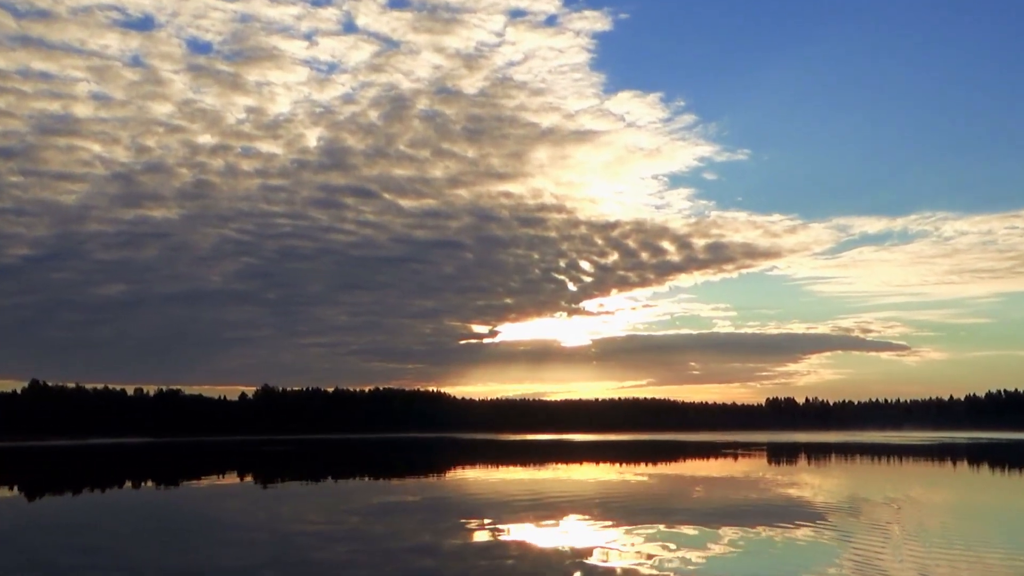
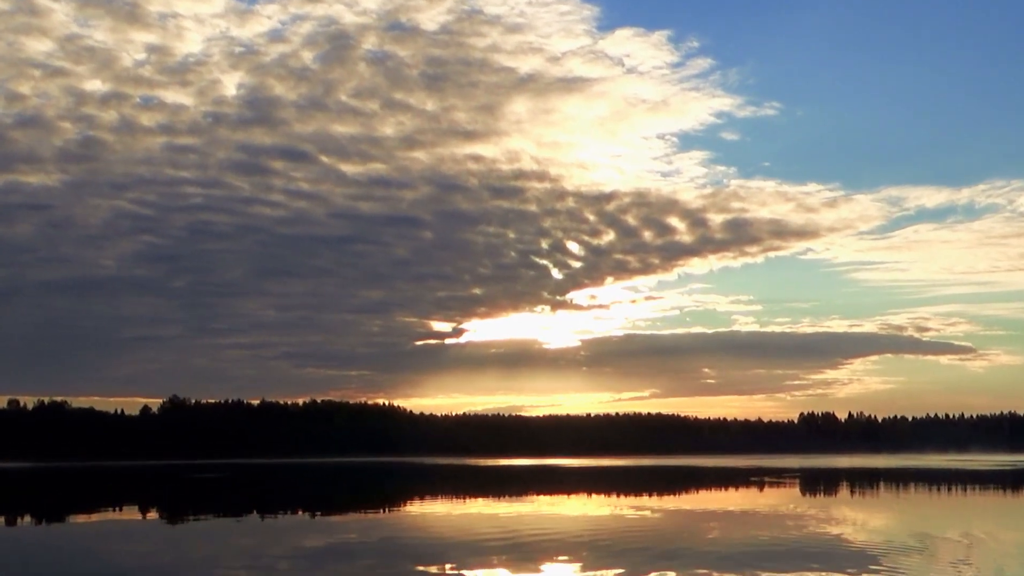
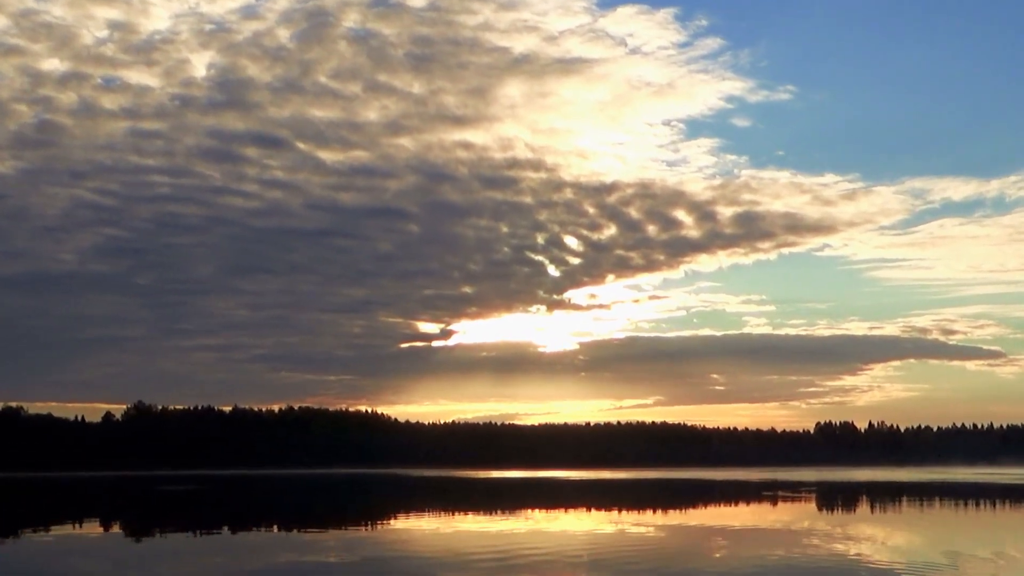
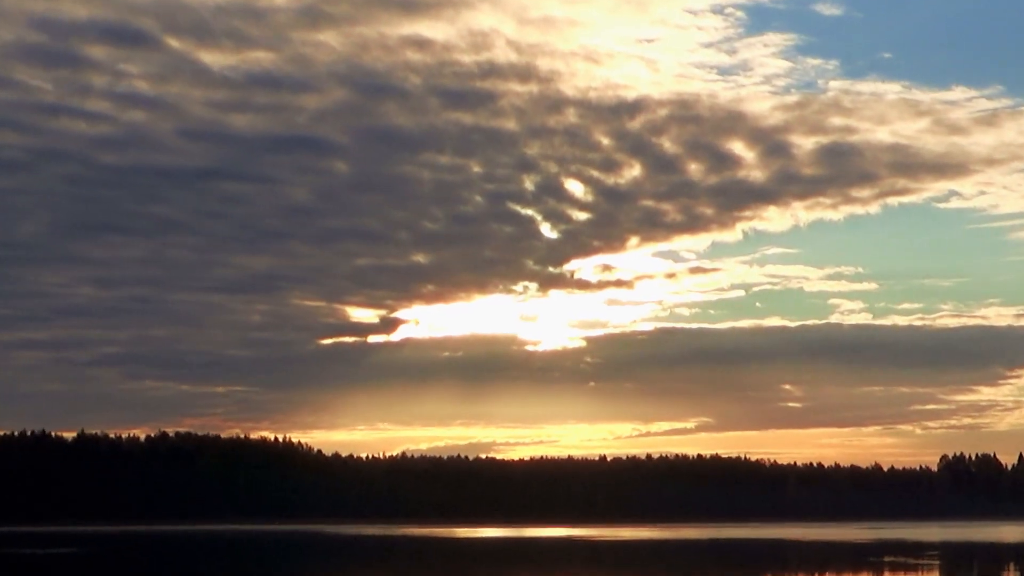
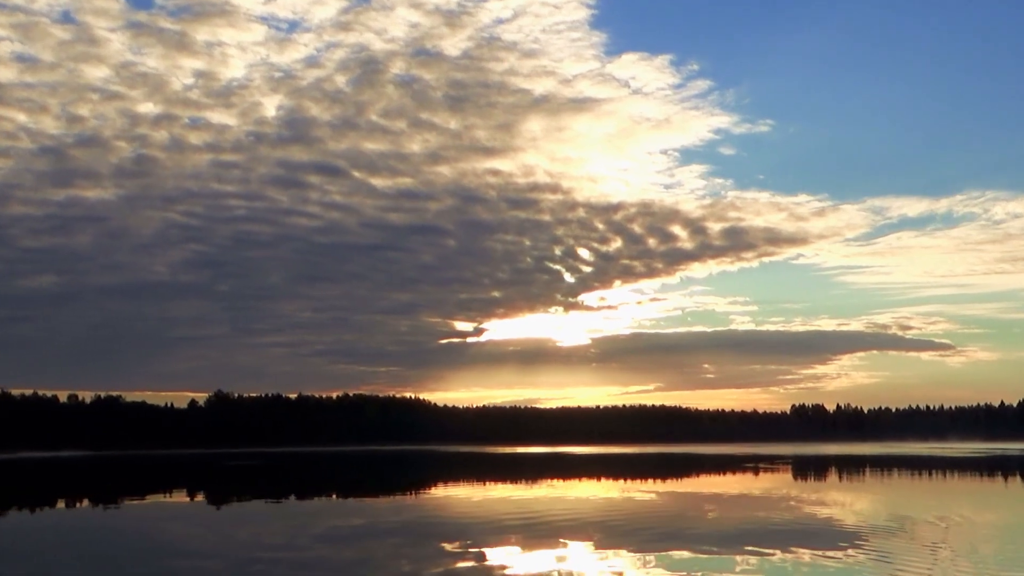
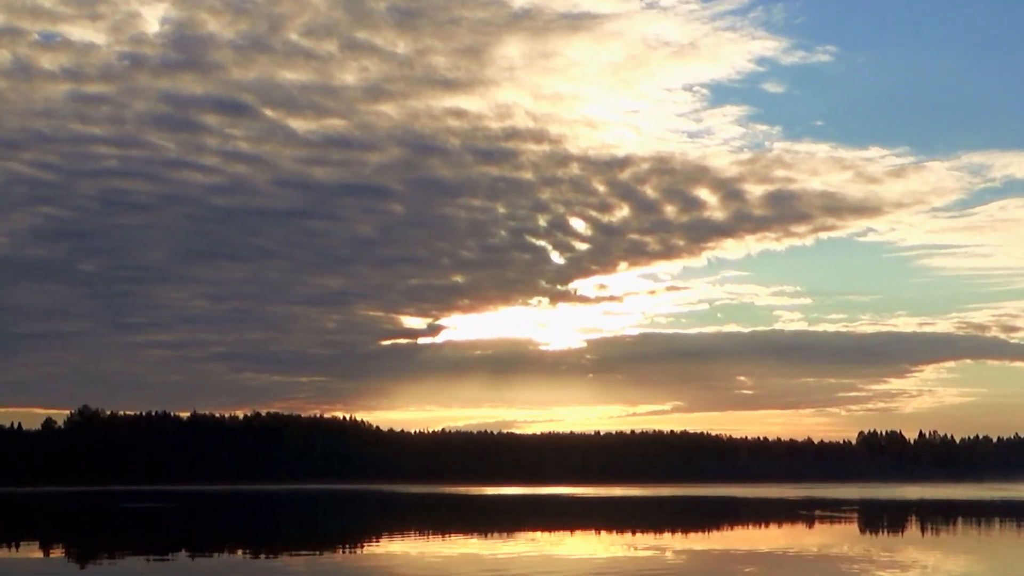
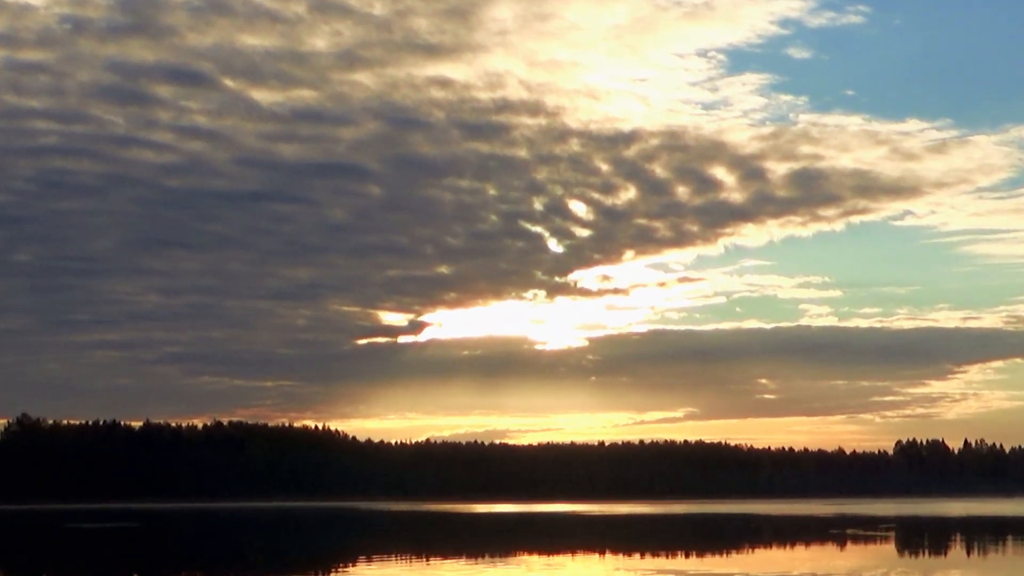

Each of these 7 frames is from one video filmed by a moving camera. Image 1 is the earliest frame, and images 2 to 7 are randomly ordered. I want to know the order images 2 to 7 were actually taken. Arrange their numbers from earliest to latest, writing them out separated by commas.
5, 2, 3, 6, 7, 4
